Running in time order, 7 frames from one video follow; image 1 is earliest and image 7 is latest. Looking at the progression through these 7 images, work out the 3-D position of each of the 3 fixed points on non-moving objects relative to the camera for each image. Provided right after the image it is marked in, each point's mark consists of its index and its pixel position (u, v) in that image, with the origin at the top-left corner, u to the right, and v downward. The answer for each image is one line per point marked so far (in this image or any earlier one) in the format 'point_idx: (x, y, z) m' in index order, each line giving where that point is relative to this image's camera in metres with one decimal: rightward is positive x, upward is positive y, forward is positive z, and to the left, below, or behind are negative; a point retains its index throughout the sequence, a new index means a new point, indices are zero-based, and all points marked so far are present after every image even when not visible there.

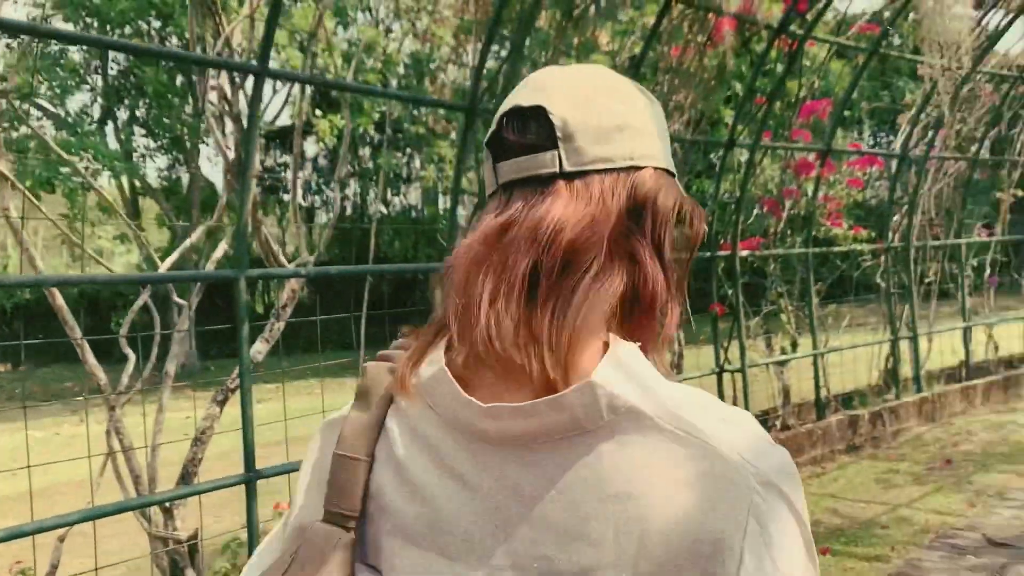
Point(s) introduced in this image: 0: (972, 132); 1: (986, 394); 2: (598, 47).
0: (+3.7, +1.3, +7.4) m
1: (+3.9, -0.9, +7.4) m
2: (+0.4, +1.2, +4.7) m
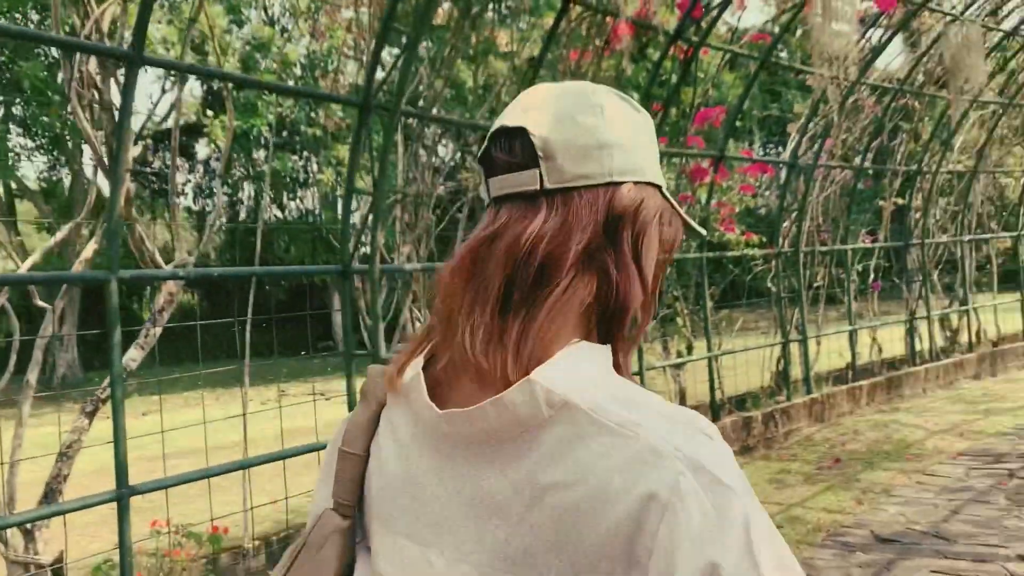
0: (+2.9, +1.2, +7.7) m
1: (+3.0, -0.9, +7.7) m
2: (-0.1, +1.2, +4.6) m
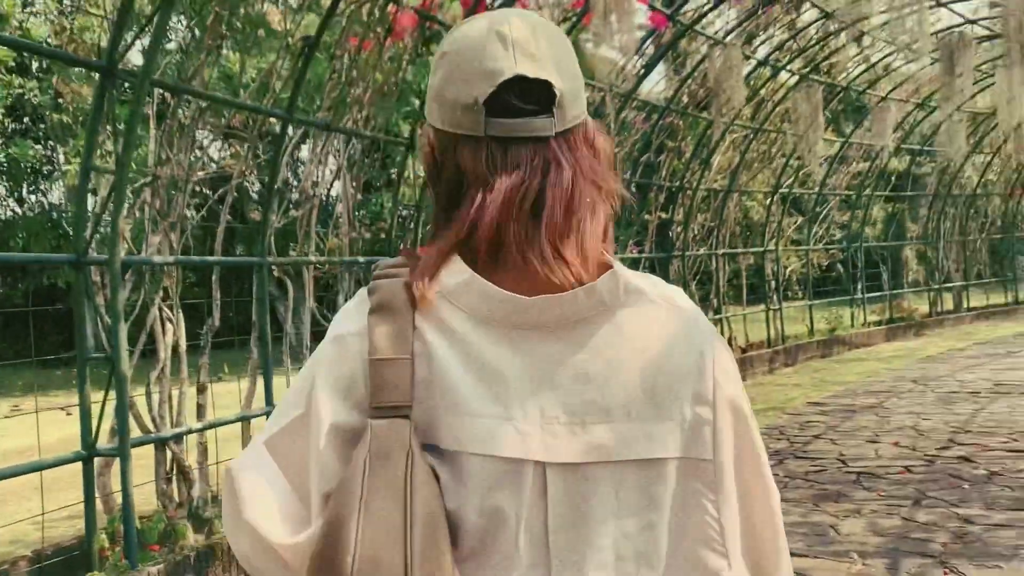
0: (+1.0, +1.2, +7.9) m
1: (+1.1, -1.0, +7.9) m
2: (-1.1, +1.2, +4.2) m
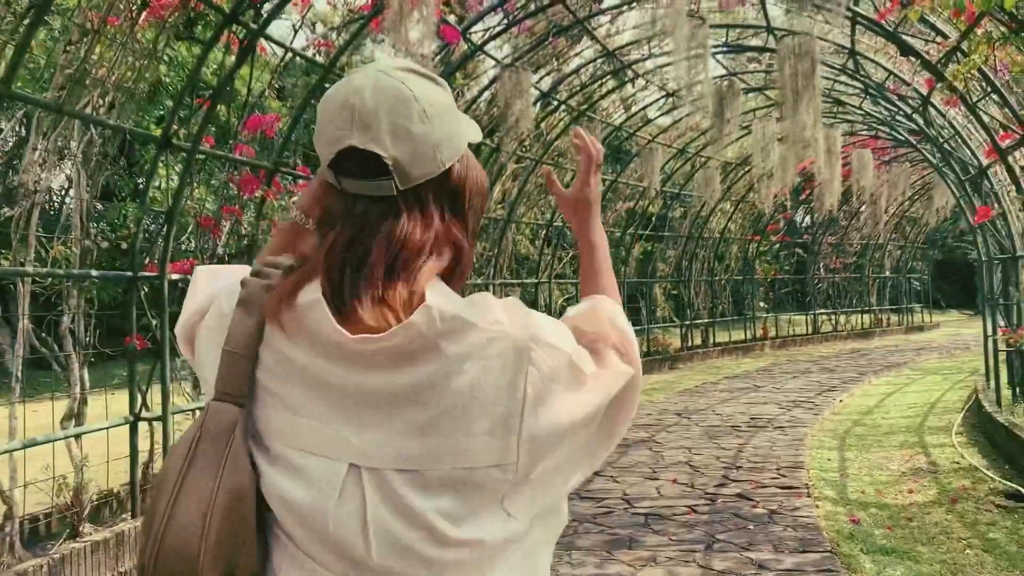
0: (-0.9, +0.9, +7.5) m
1: (-0.8, -1.2, +7.4) m
2: (-2.0, +1.2, +3.4) m
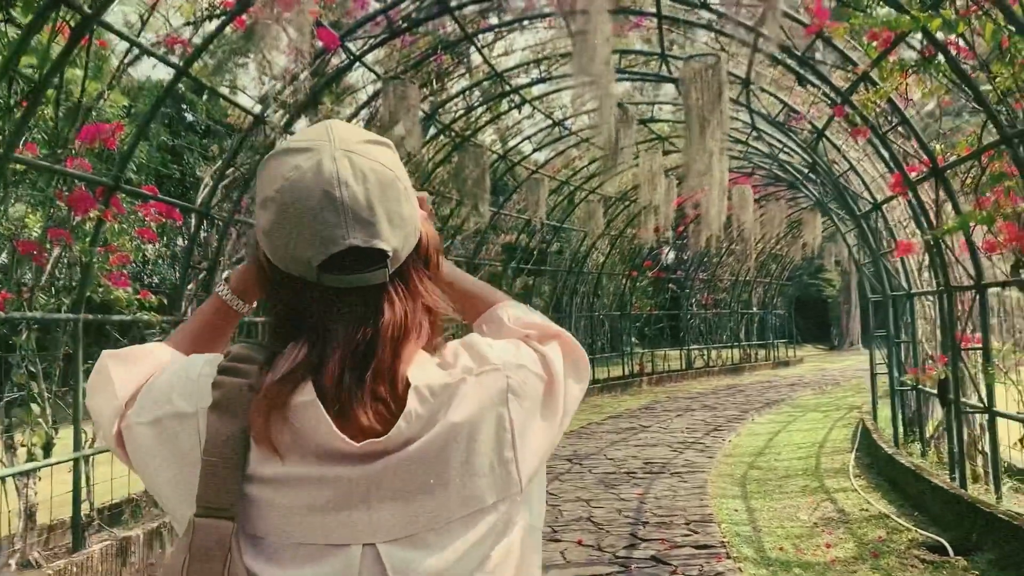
0: (-1.8, +0.6, +6.7) m
1: (-1.7, -1.5, +6.6) m
2: (-2.3, +1.1, +2.5) m
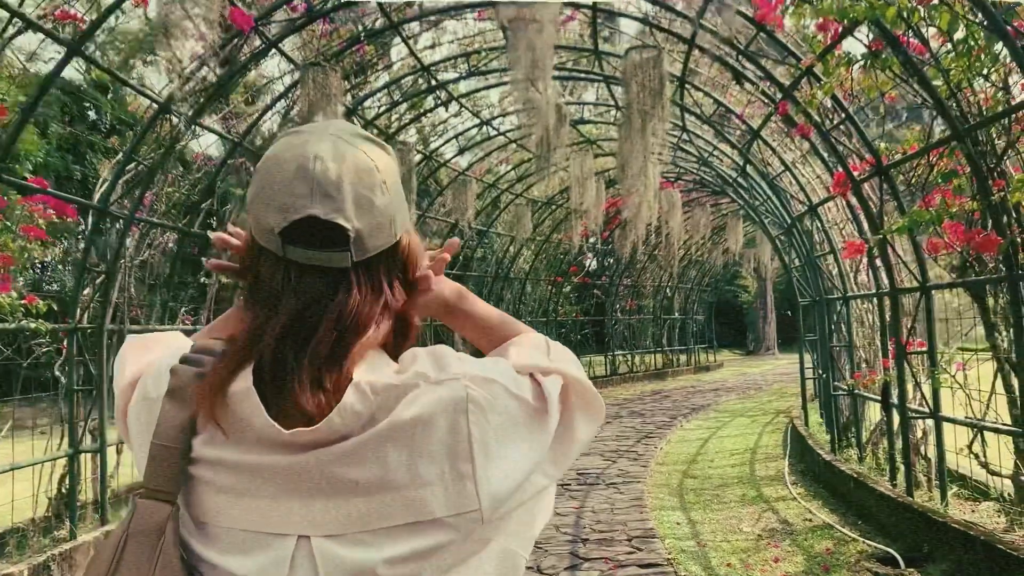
0: (-2.3, +0.6, +6.2) m
1: (-2.2, -1.5, +6.1) m
2: (-2.4, +1.1, +2.0) m
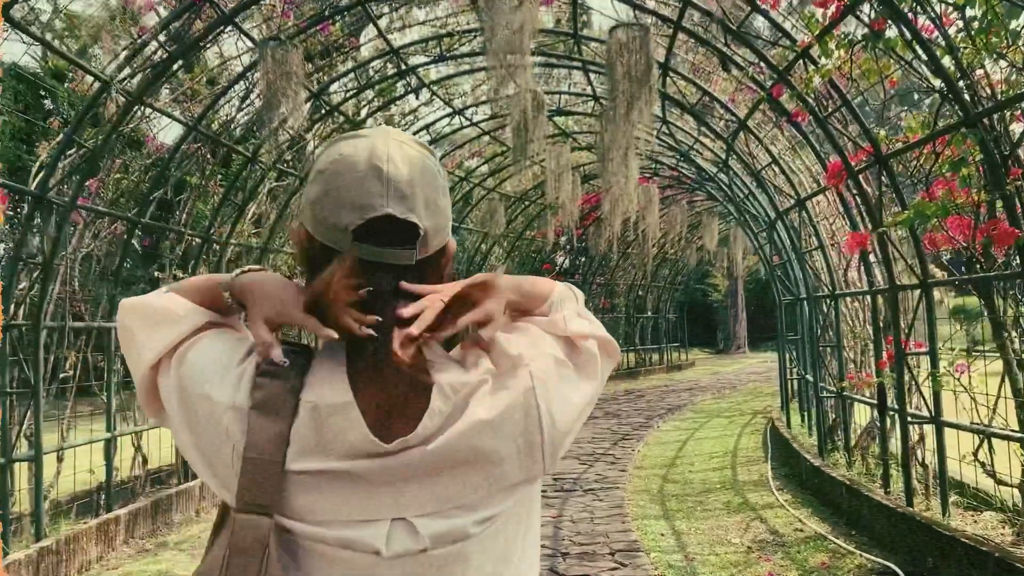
0: (-2.4, +0.6, +5.8) m
1: (-2.4, -1.5, +5.6) m
2: (-2.4, +1.1, +1.5) m
